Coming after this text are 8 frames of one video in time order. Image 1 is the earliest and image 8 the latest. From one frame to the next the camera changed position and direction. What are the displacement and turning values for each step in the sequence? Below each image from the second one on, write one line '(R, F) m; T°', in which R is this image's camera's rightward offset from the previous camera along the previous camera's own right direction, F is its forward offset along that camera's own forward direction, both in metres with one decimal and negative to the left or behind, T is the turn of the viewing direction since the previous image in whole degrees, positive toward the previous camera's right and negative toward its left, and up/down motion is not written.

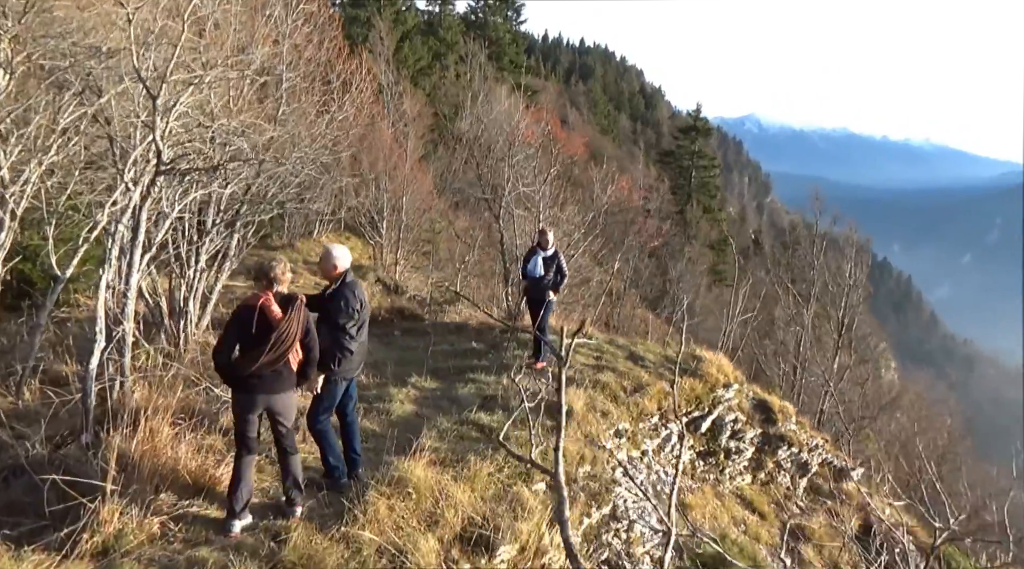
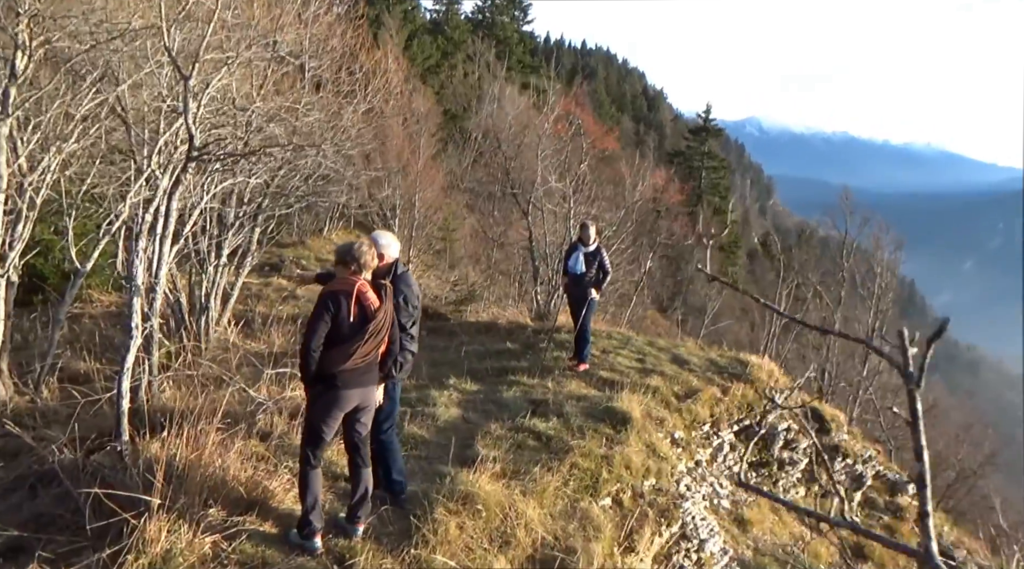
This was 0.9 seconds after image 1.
(-0.4, +0.4) m; 0°
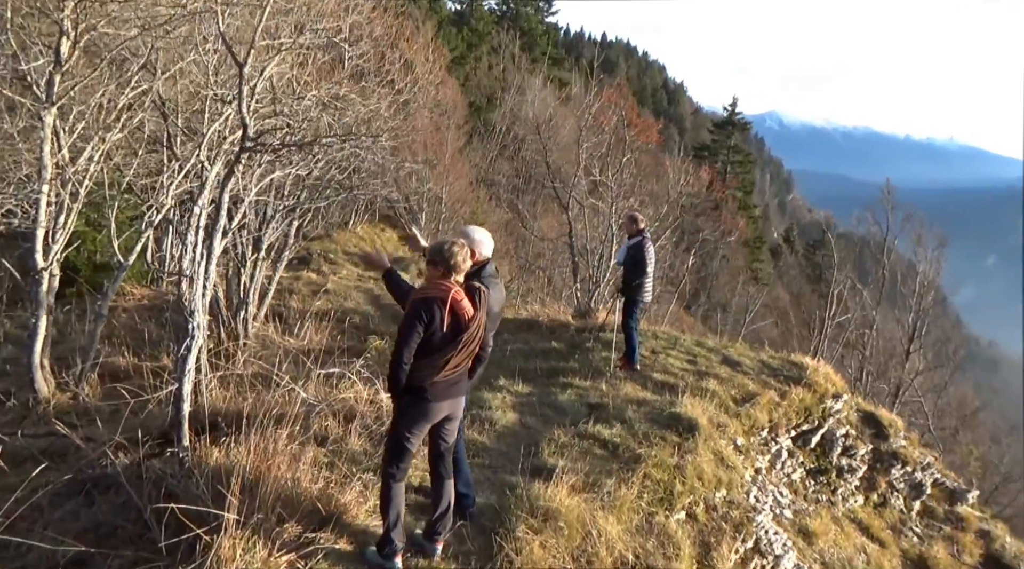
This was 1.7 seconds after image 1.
(-0.4, +0.2) m; -1°
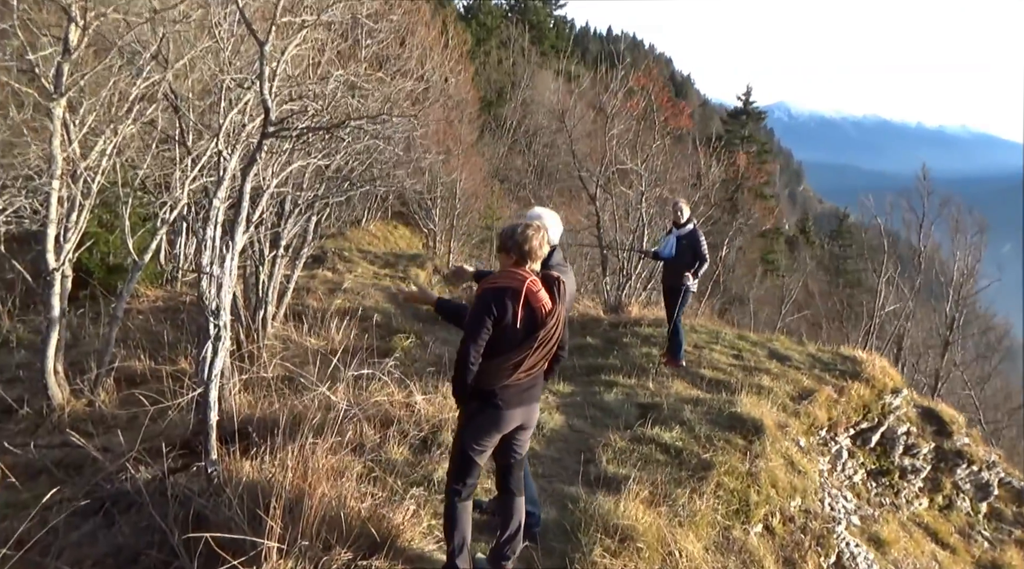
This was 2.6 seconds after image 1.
(-0.3, +0.4) m; -1°
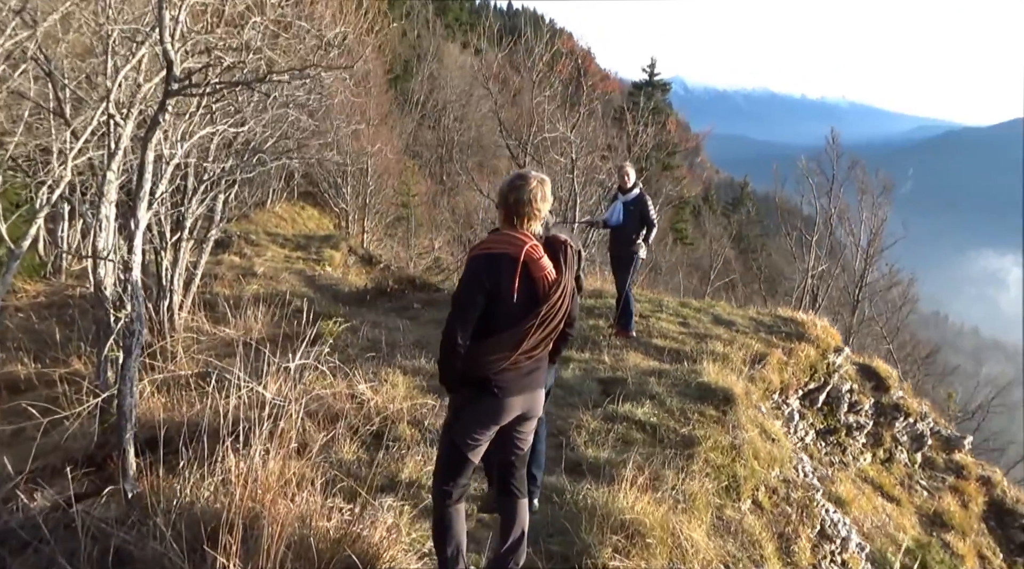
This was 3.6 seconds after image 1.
(-0.3, +0.5) m; +7°
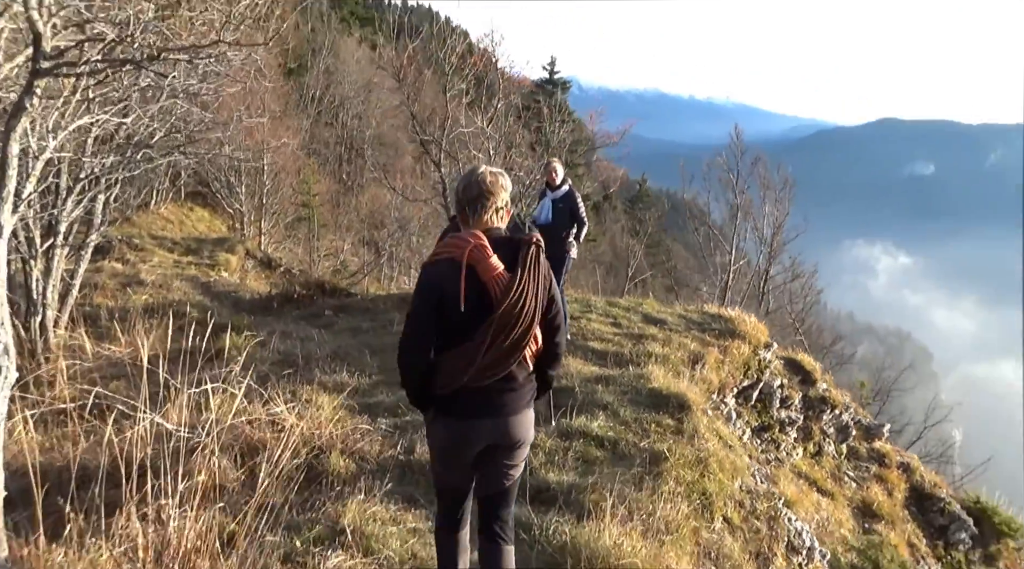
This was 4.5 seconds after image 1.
(-0.2, +0.5) m; +7°
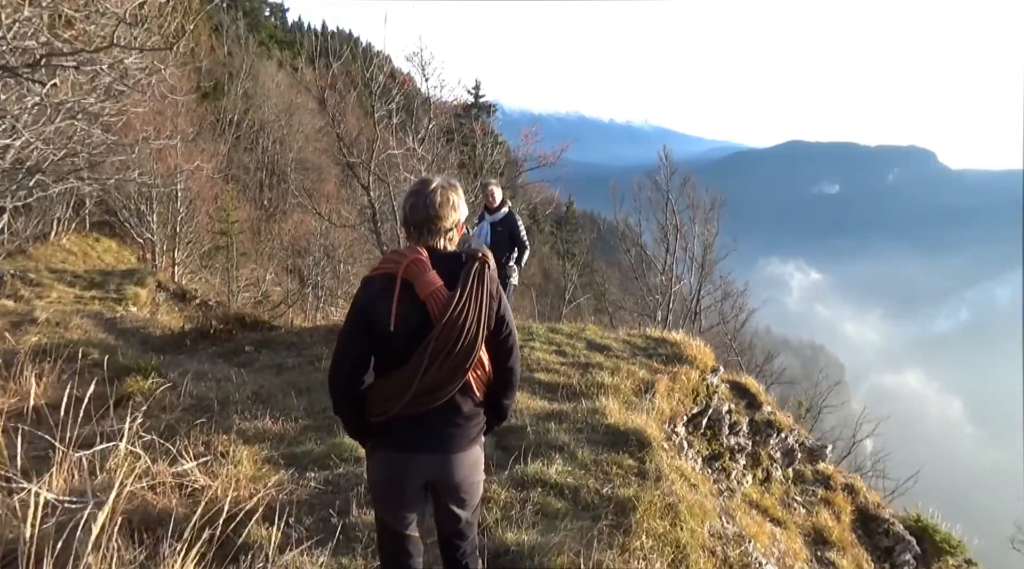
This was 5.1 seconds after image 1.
(-0.1, +0.4) m; +5°
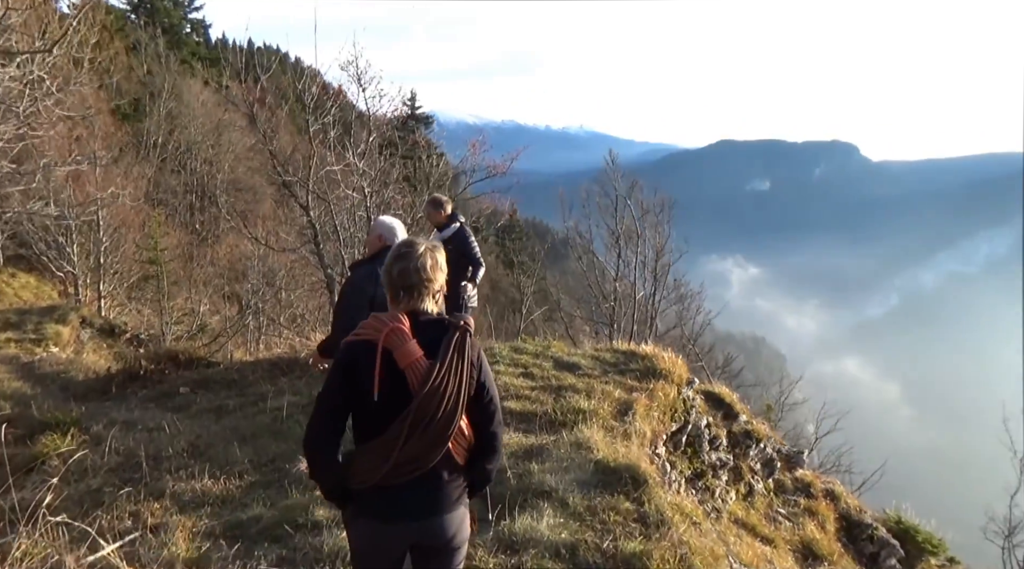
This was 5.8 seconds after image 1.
(-0.1, +0.5) m; +4°
